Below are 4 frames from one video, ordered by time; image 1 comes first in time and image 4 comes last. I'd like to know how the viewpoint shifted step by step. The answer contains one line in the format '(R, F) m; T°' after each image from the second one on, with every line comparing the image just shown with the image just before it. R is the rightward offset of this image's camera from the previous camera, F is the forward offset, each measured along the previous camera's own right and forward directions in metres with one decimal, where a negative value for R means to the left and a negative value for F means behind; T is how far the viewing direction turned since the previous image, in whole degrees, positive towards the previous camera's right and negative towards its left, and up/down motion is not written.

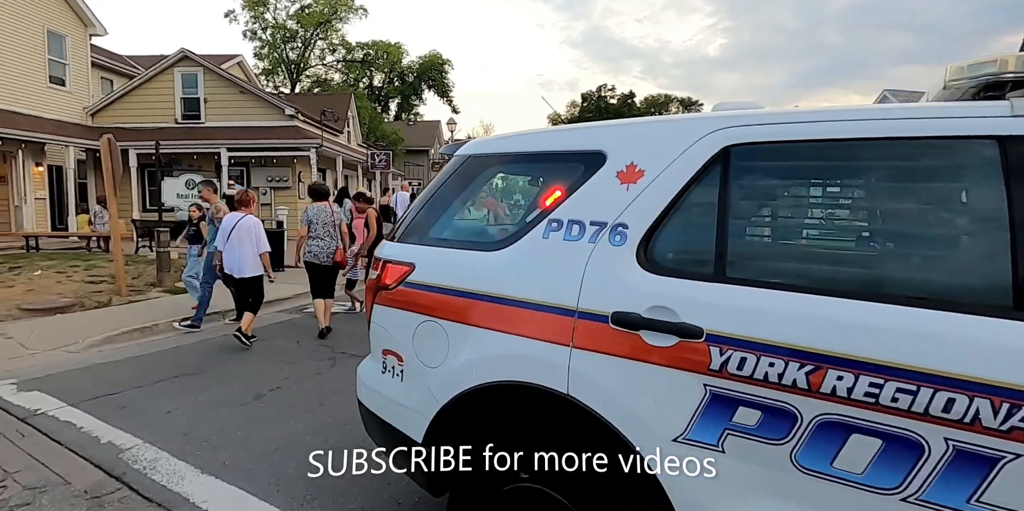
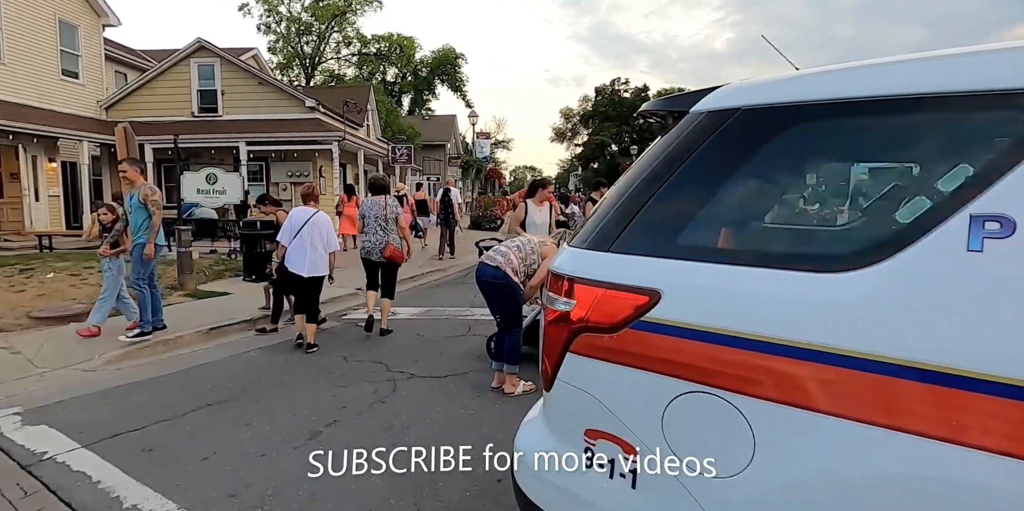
(-0.8, +1.1) m; -1°
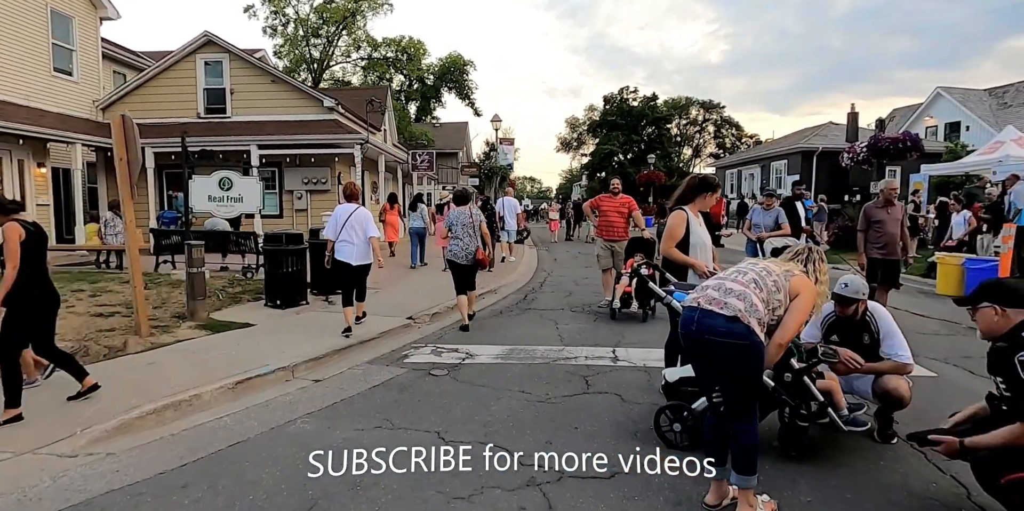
(-1.2, +1.9) m; 0°
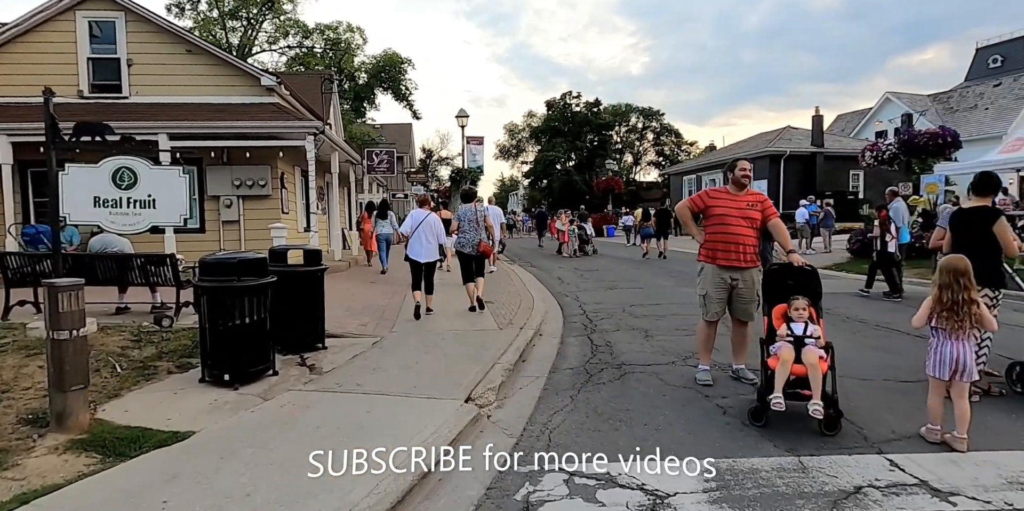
(-1.6, +3.3) m; +7°
